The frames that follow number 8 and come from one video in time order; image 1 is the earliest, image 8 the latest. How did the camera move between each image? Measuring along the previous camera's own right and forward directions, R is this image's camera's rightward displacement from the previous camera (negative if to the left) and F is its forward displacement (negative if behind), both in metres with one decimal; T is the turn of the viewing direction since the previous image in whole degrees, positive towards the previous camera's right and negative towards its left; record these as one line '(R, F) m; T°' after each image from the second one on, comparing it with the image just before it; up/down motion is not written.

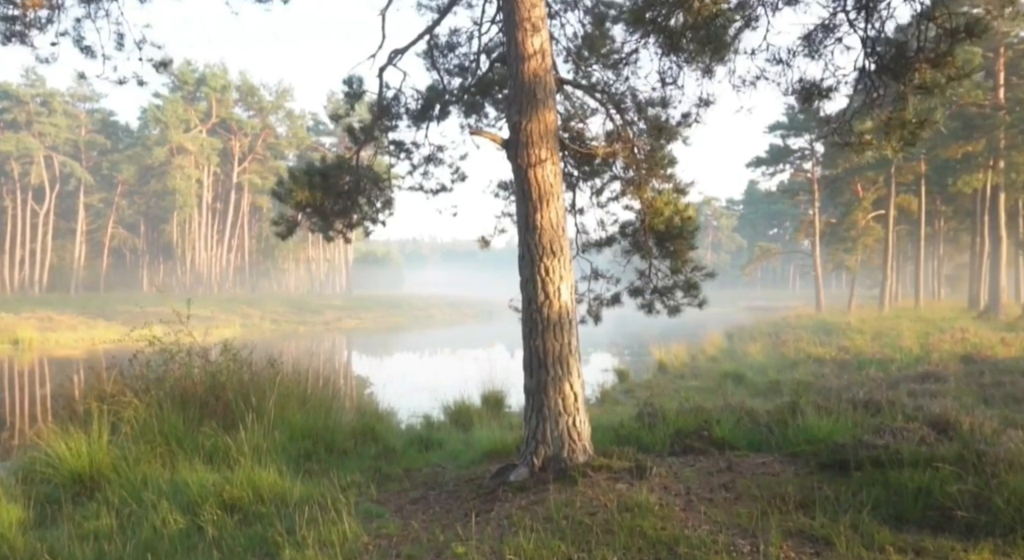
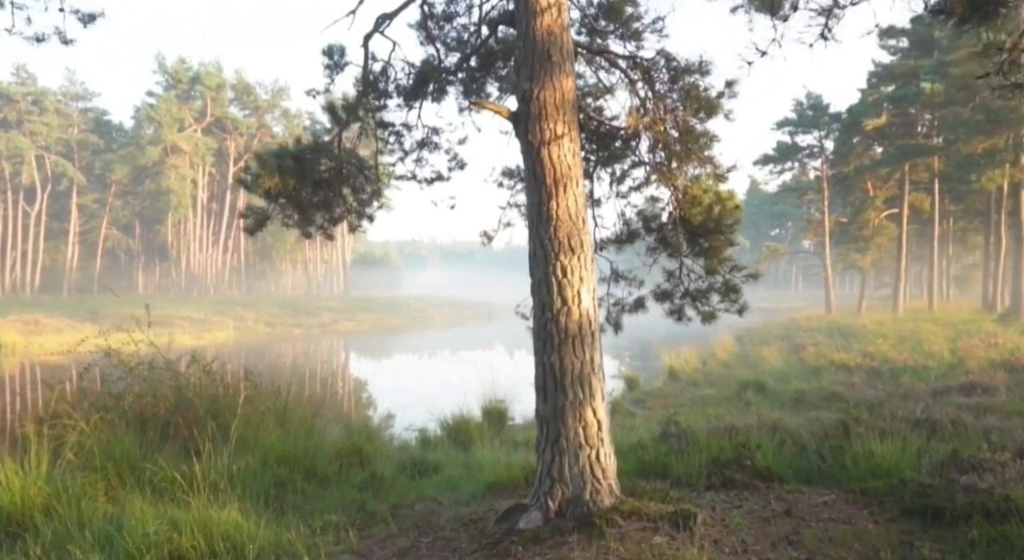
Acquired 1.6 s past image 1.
(-0.1, +1.0) m; 0°
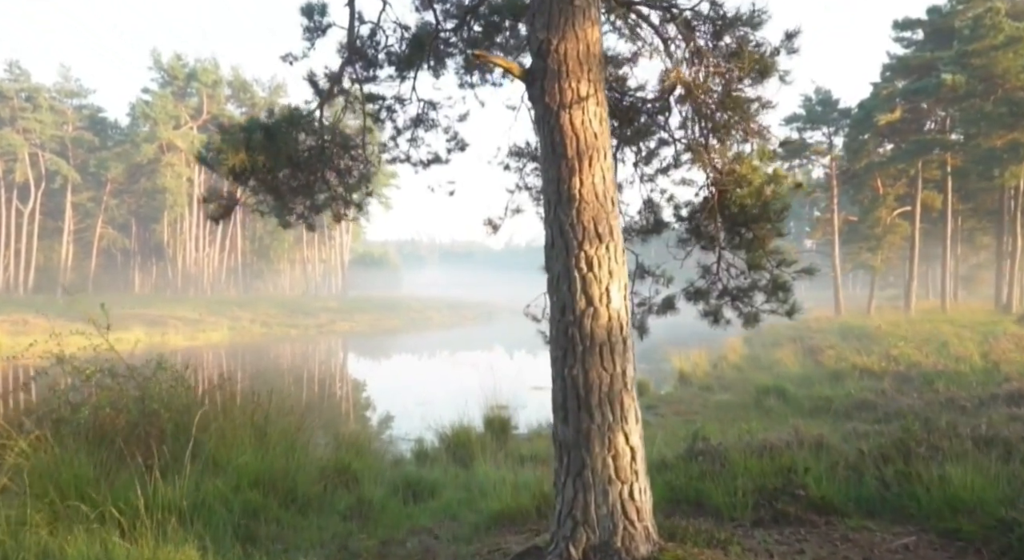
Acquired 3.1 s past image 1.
(-0.1, +0.8) m; 0°
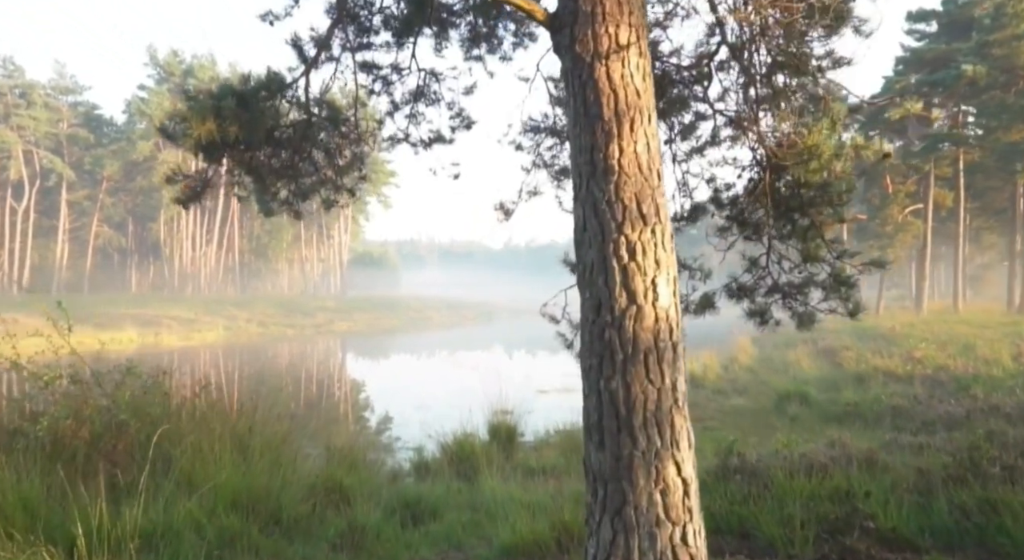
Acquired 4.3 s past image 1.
(-0.1, +0.7) m; 0°
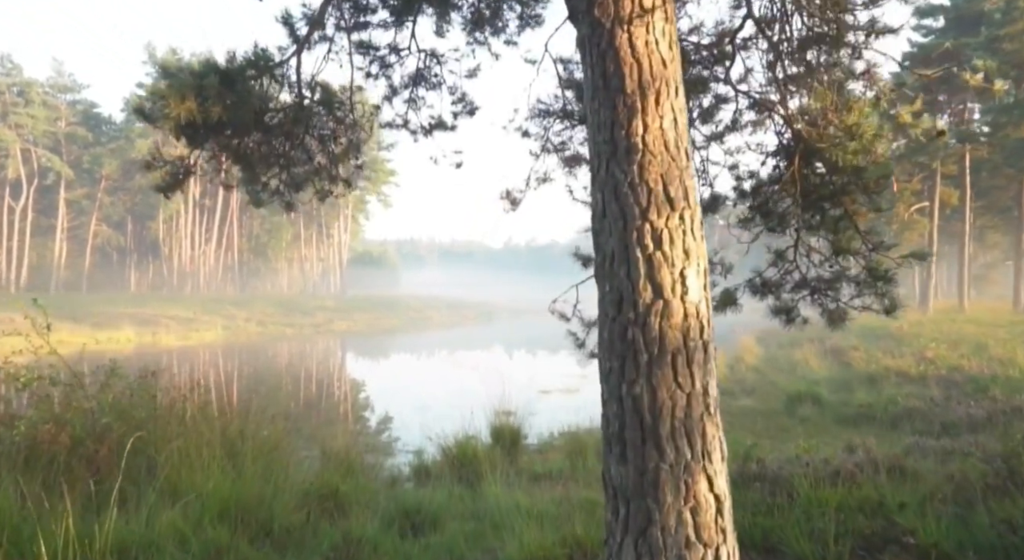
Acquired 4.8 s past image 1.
(0.0, +0.3) m; 0°
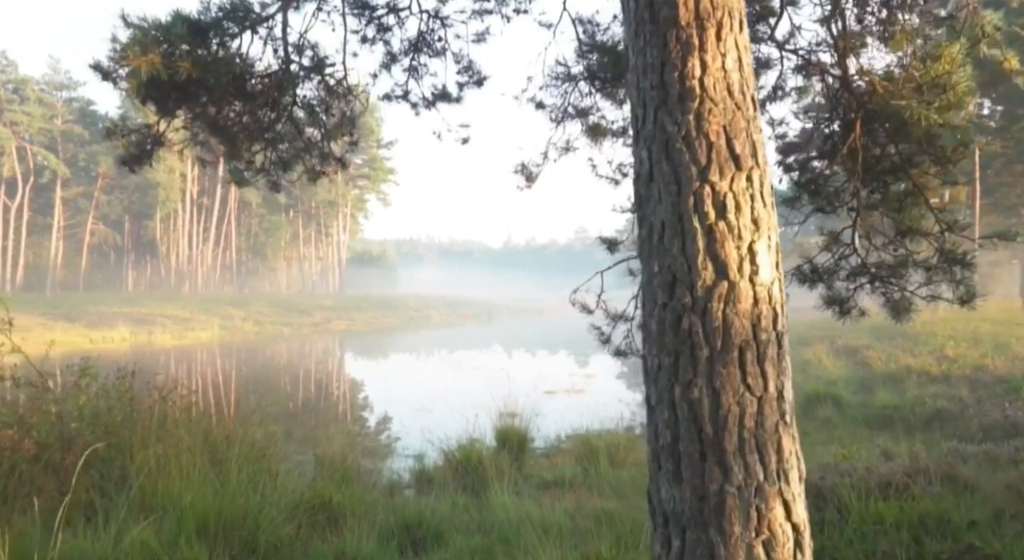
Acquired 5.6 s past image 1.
(-0.1, +0.5) m; 0°
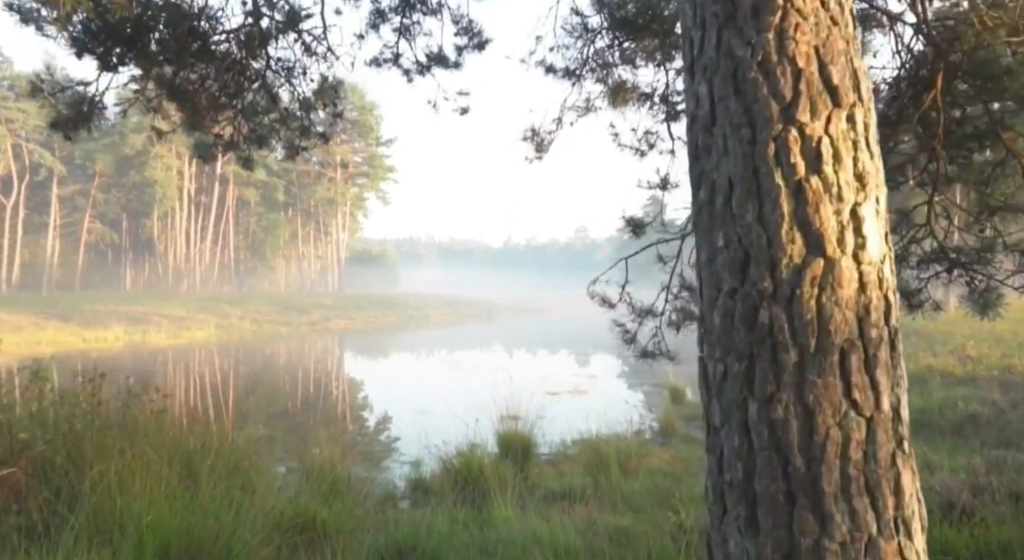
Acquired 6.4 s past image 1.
(0.0, +0.6) m; 0°
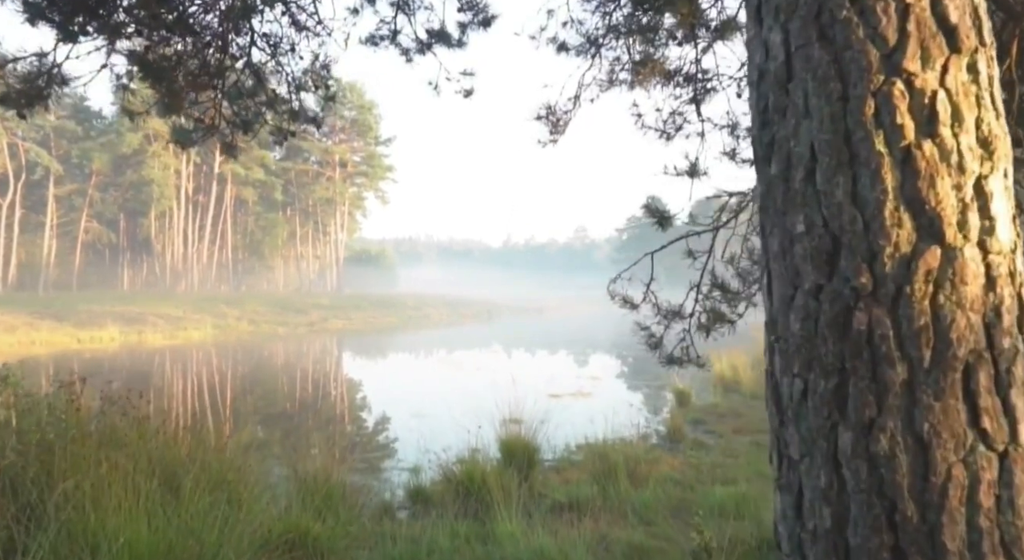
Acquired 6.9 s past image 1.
(0.0, +0.3) m; 0°
